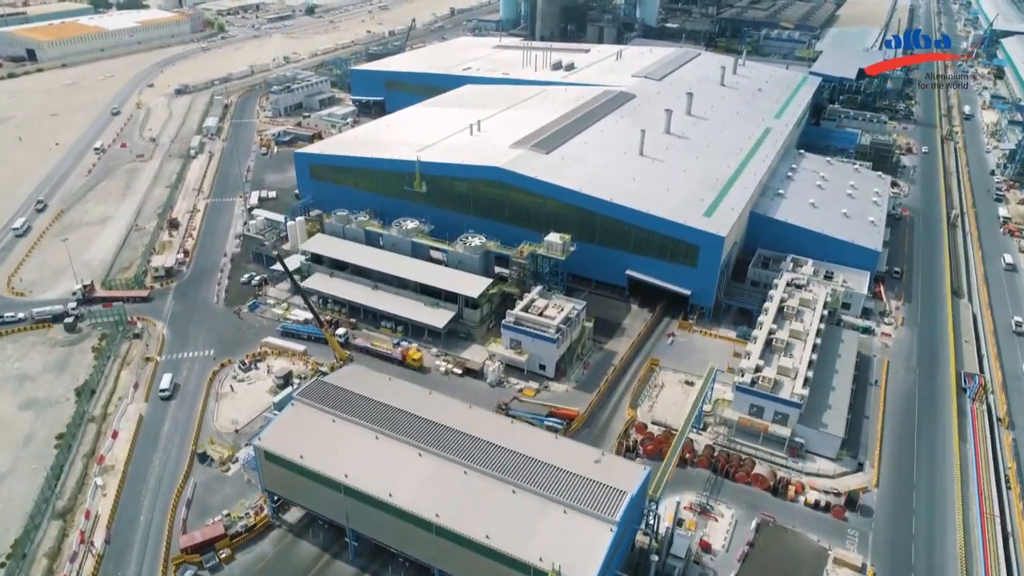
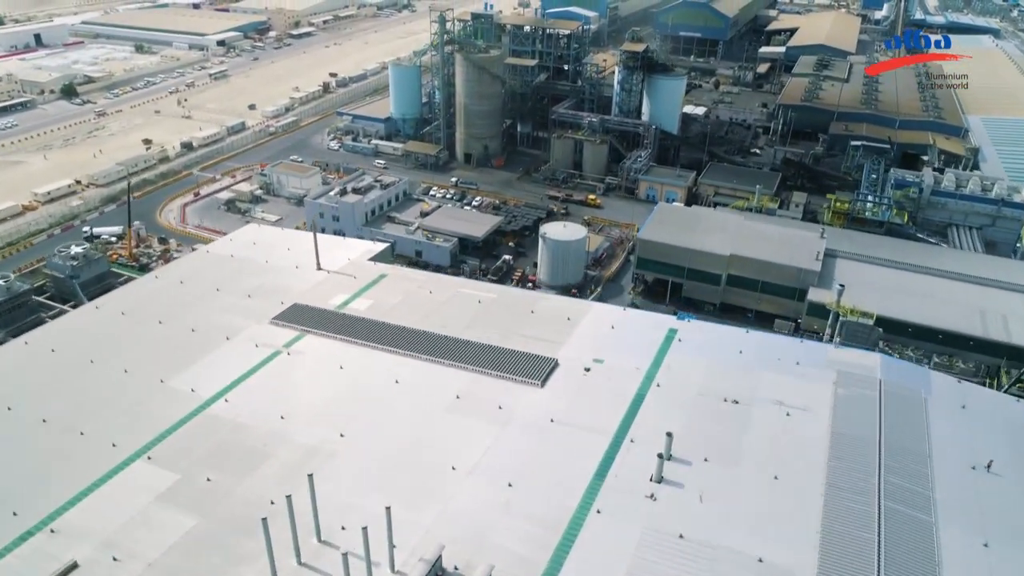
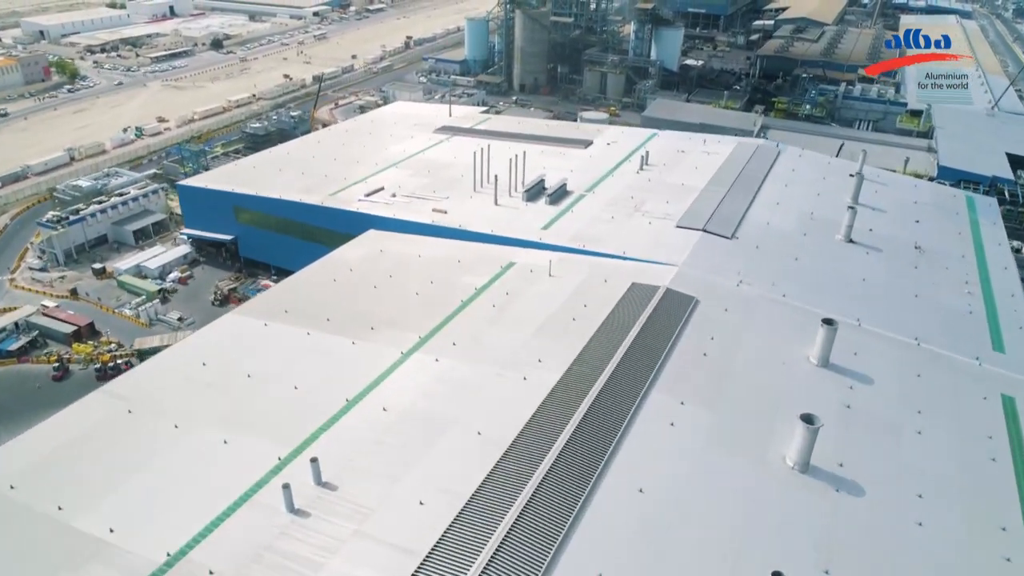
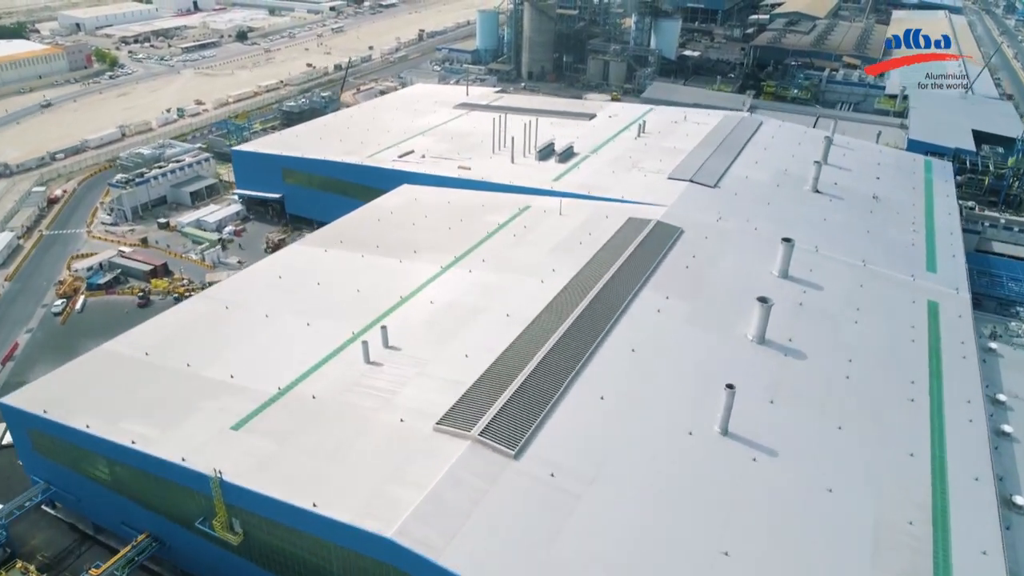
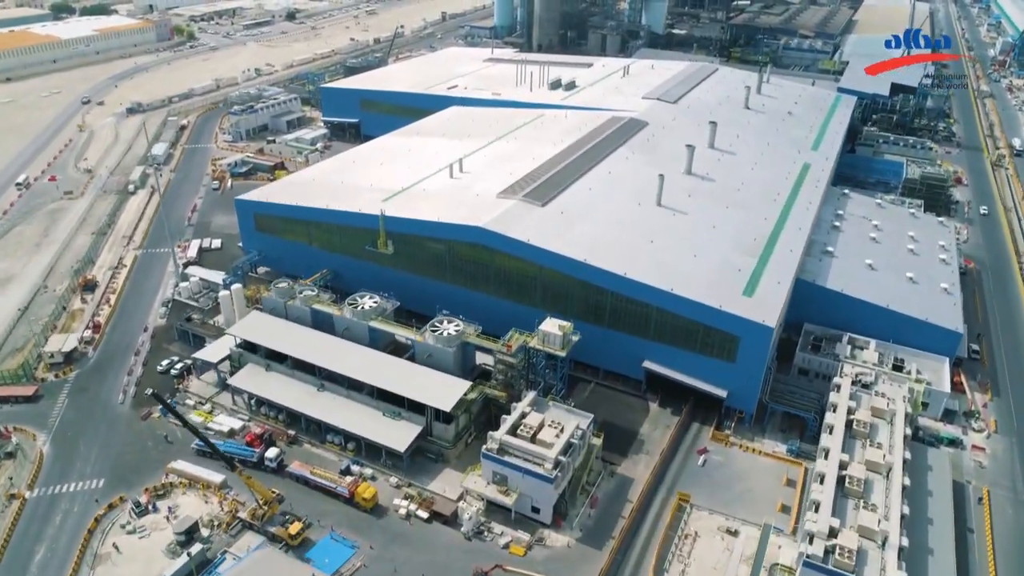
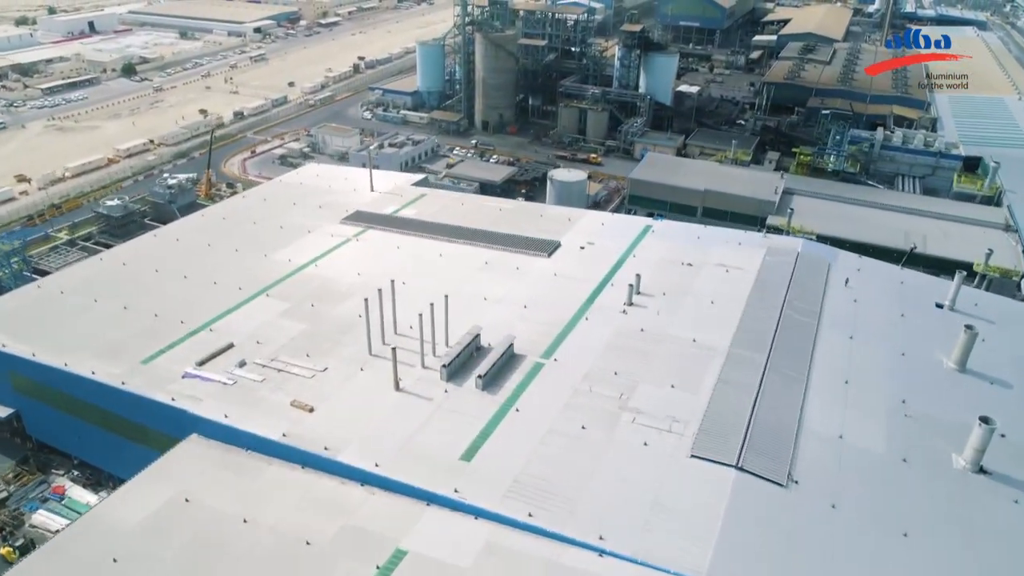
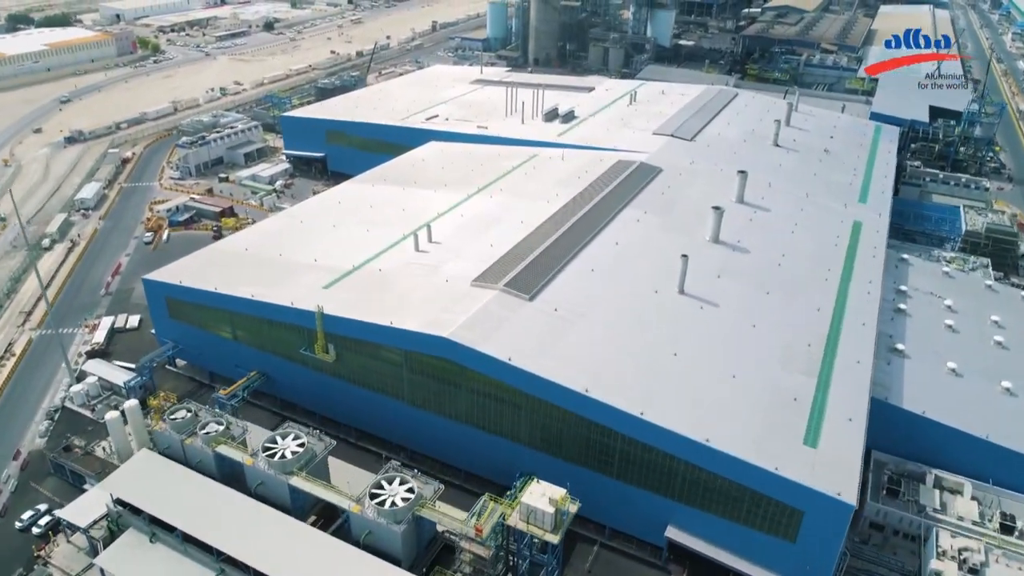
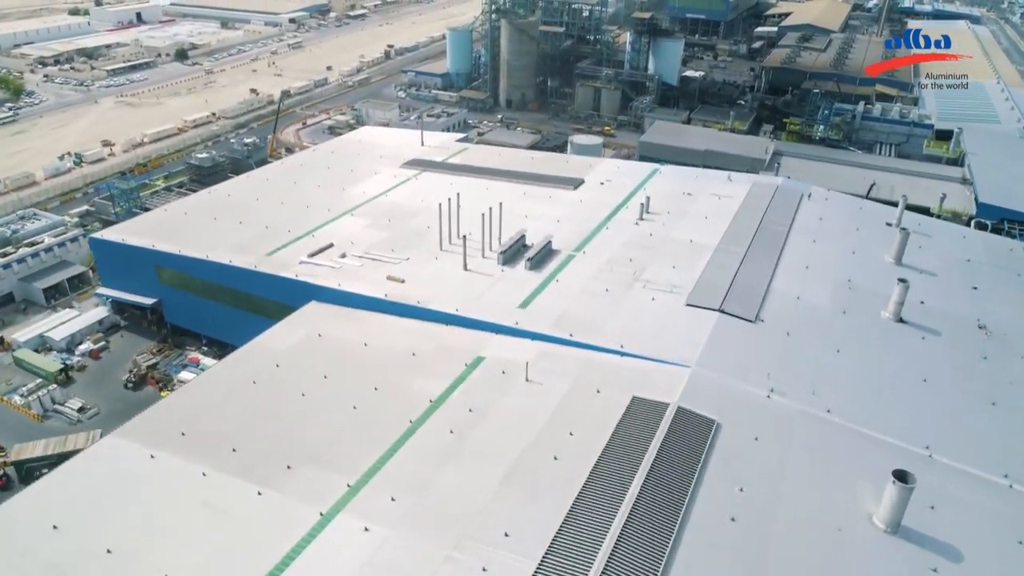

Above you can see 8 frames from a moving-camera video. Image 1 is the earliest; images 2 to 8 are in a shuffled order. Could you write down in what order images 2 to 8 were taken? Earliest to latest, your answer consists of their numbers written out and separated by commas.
5, 7, 4, 3, 8, 6, 2
